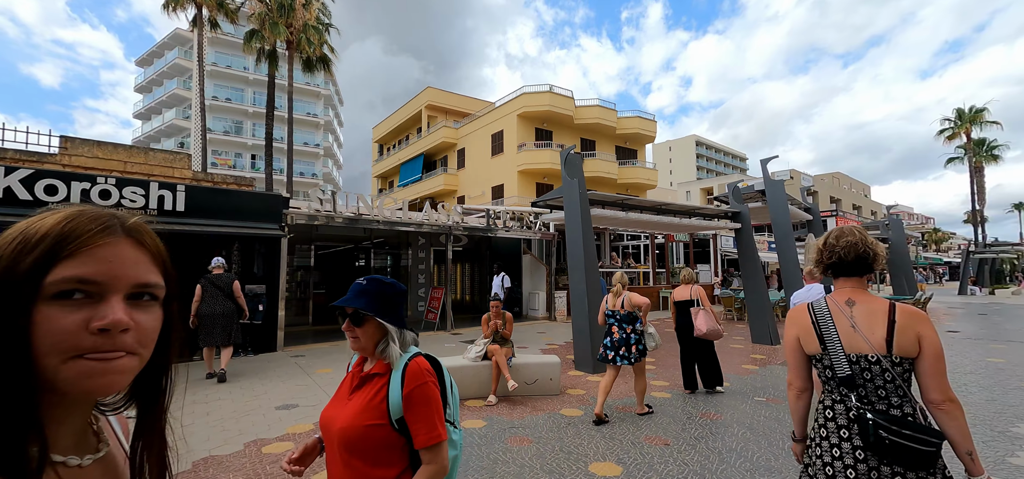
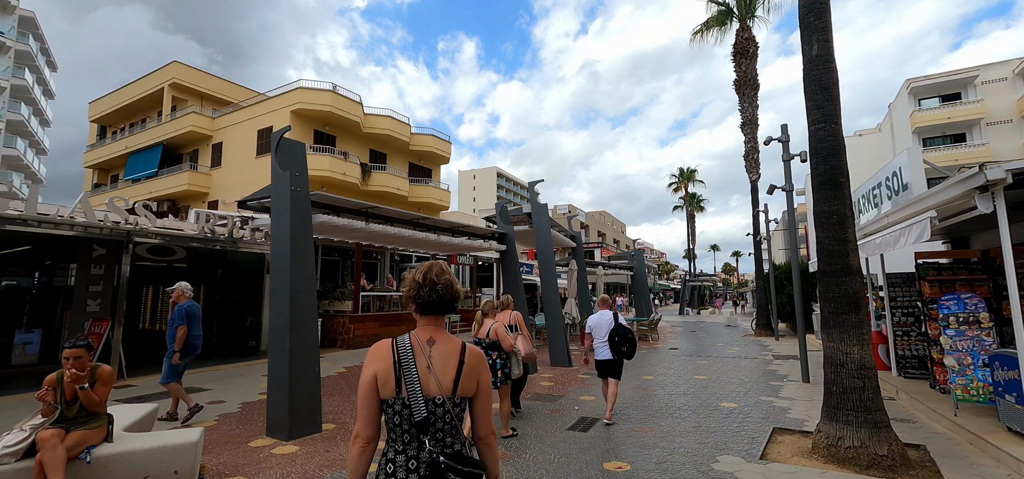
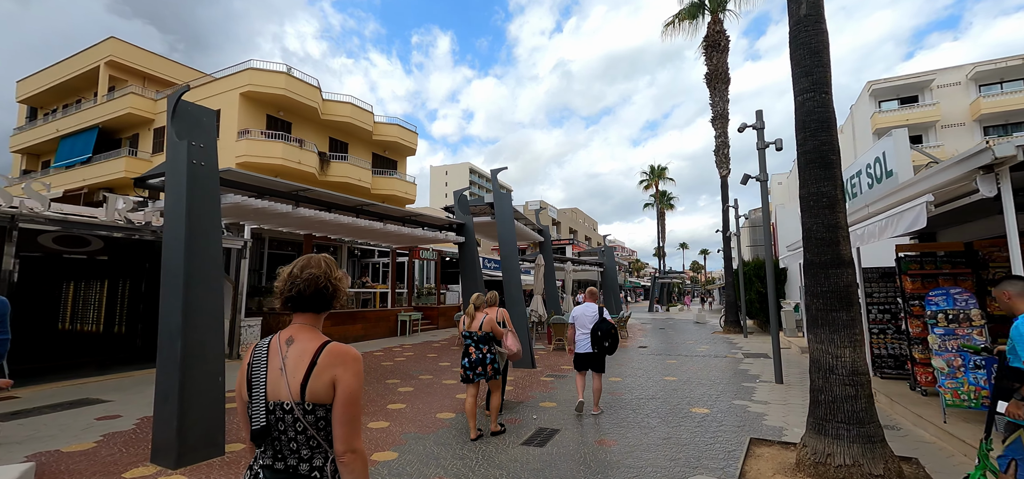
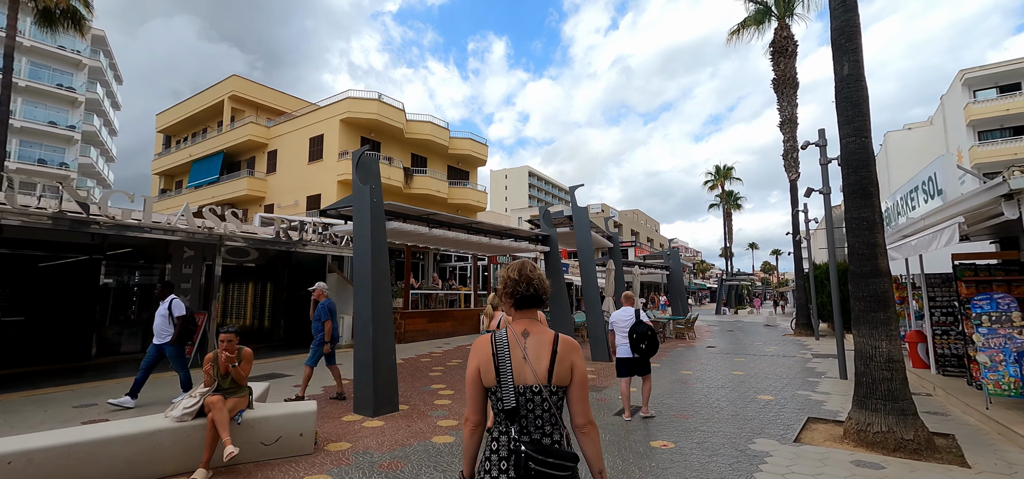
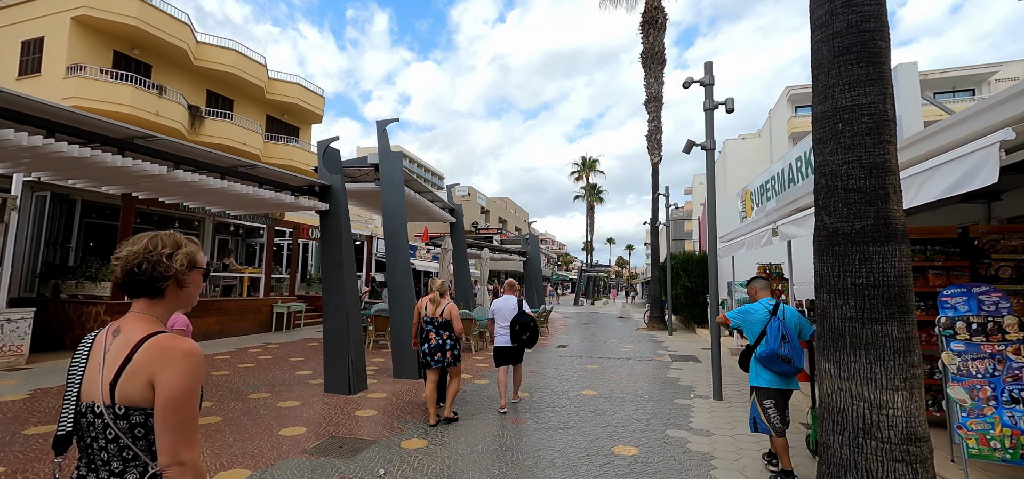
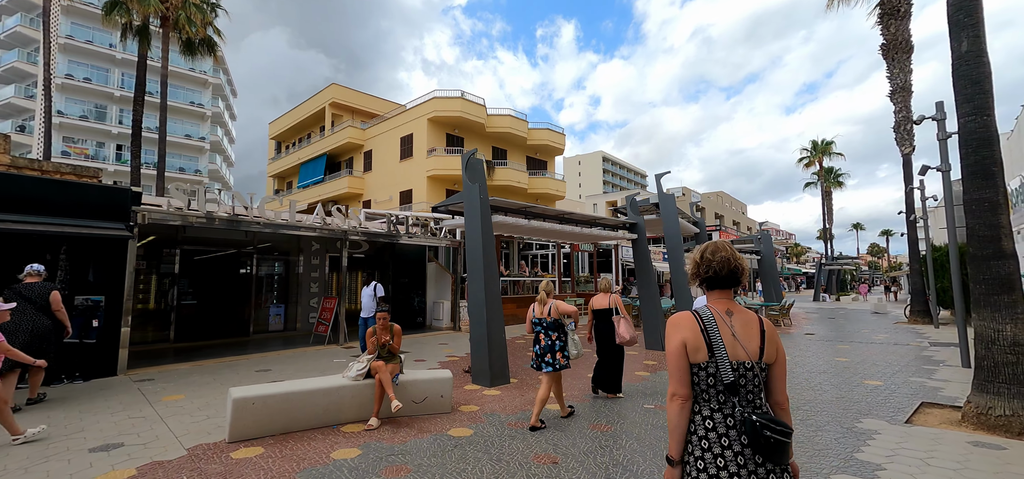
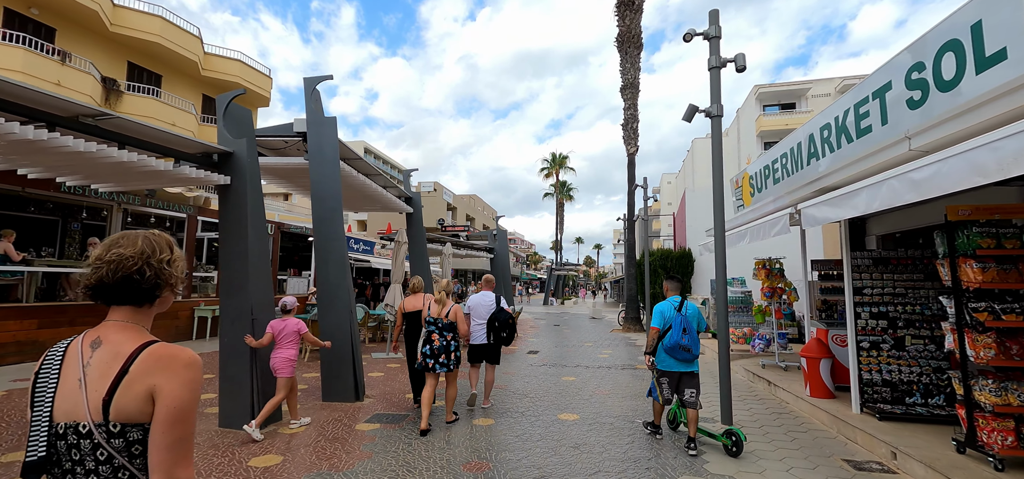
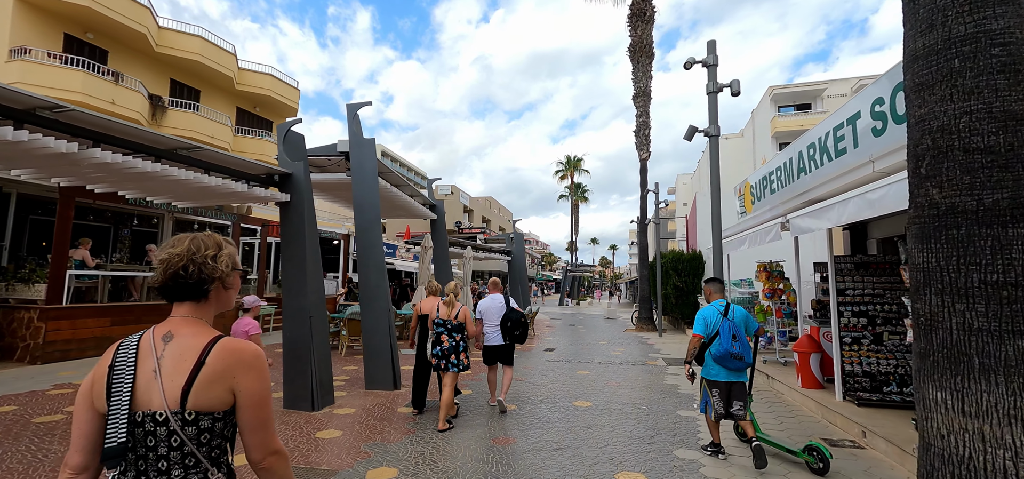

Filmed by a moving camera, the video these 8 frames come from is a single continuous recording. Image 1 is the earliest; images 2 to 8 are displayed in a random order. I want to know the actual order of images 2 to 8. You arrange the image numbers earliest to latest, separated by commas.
6, 4, 2, 3, 5, 8, 7
